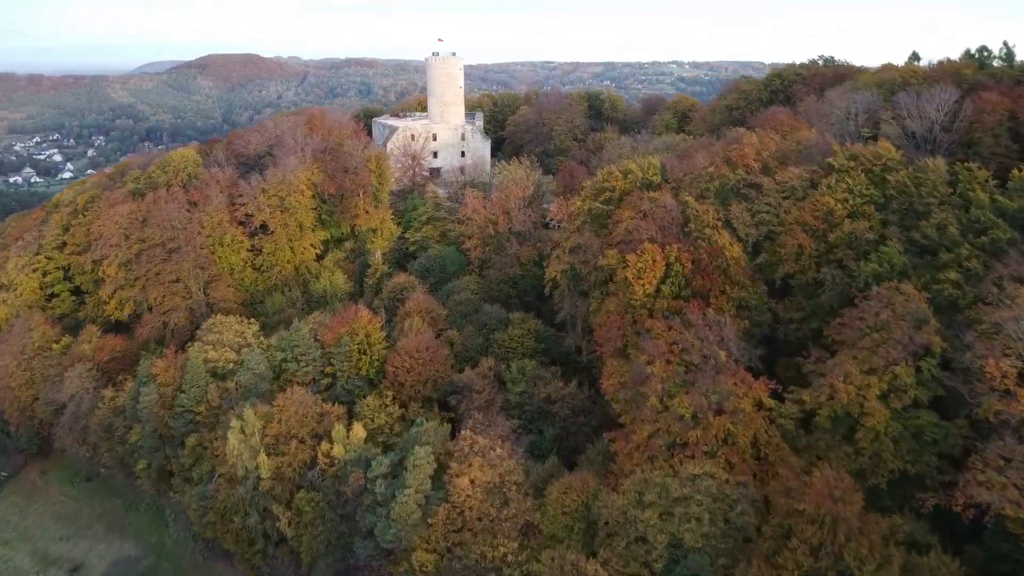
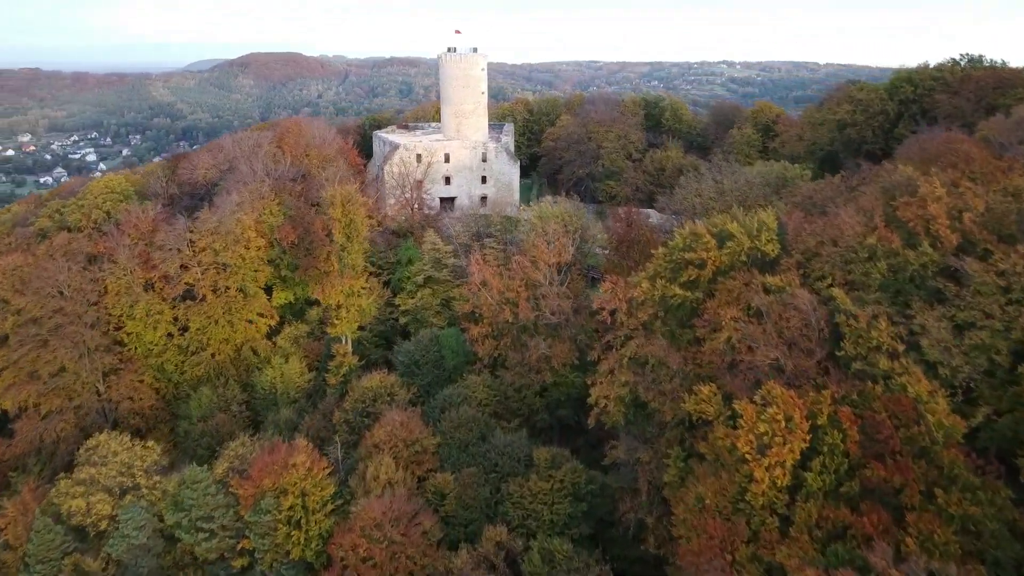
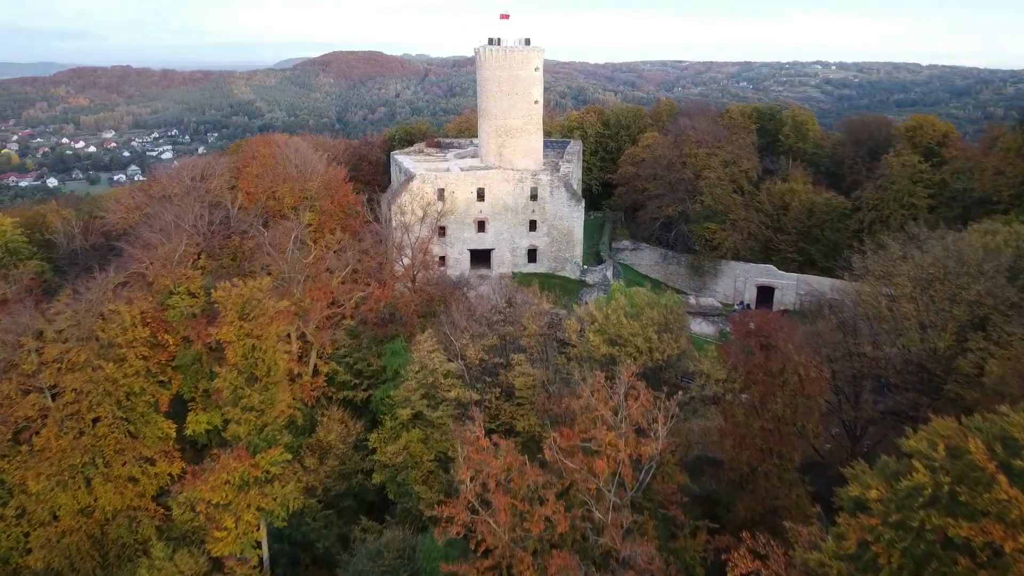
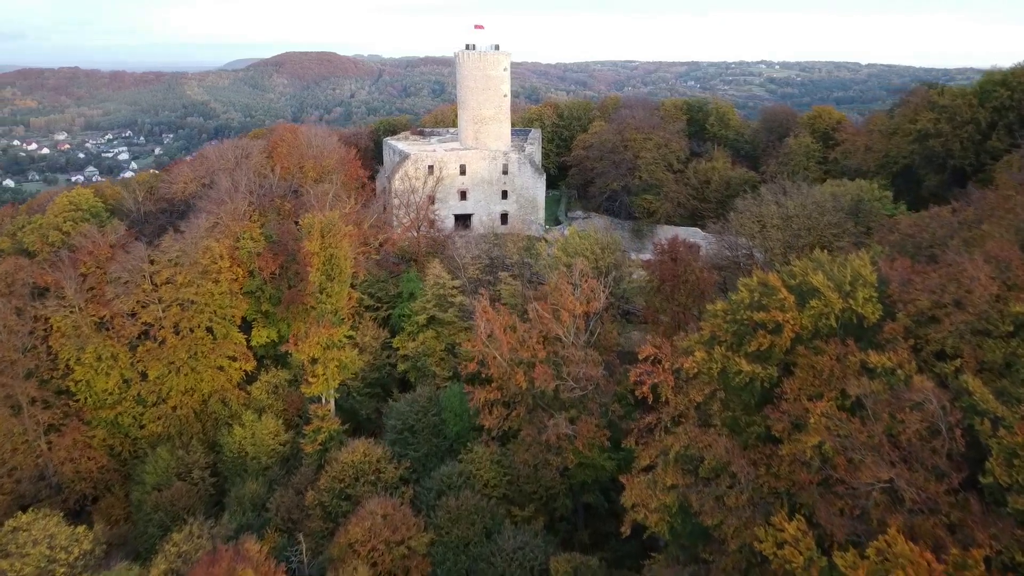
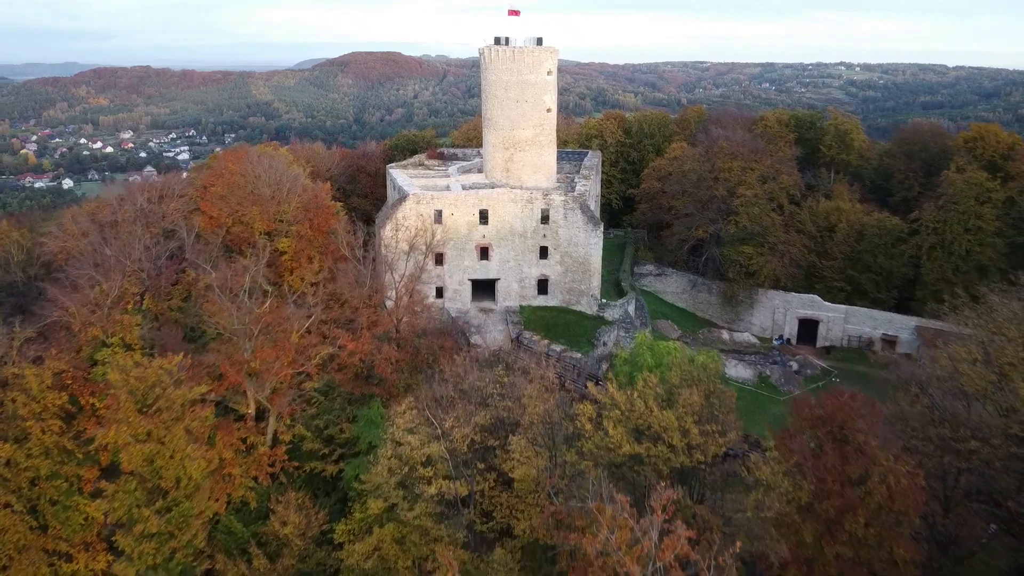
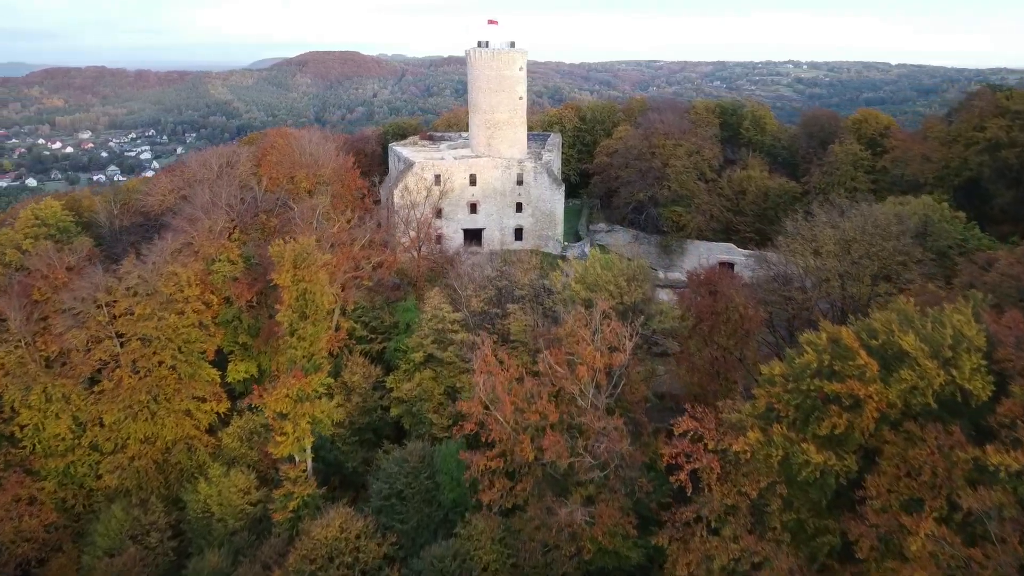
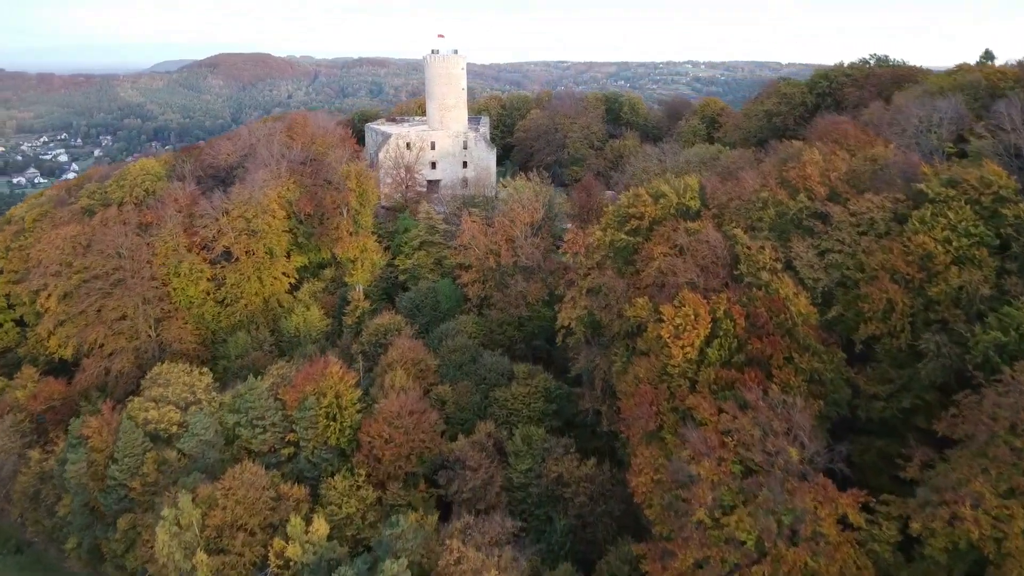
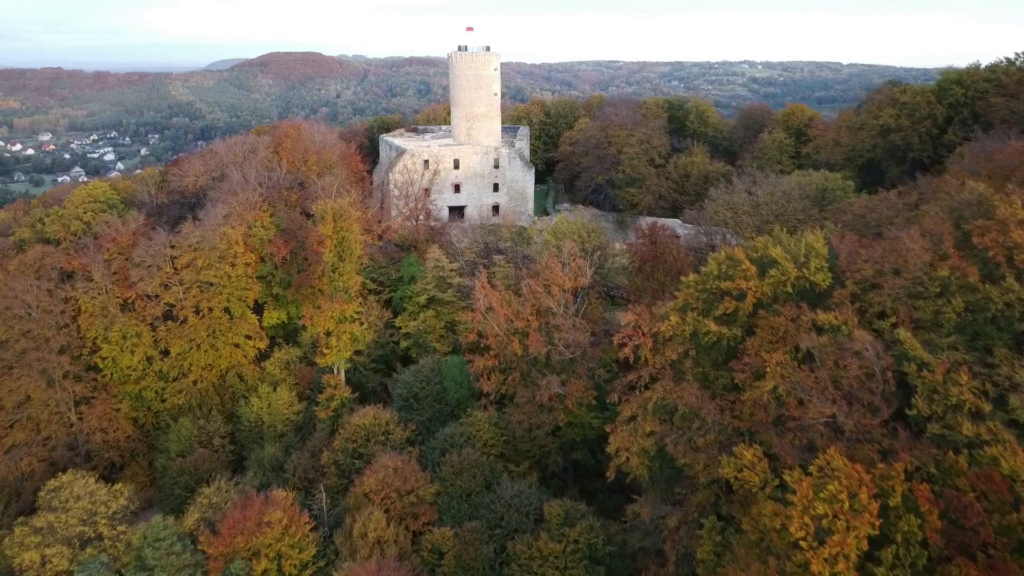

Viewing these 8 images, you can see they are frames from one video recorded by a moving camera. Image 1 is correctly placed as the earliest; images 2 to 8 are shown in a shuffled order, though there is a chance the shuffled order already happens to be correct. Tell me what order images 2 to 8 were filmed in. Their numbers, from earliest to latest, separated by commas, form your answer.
7, 2, 8, 4, 6, 3, 5
